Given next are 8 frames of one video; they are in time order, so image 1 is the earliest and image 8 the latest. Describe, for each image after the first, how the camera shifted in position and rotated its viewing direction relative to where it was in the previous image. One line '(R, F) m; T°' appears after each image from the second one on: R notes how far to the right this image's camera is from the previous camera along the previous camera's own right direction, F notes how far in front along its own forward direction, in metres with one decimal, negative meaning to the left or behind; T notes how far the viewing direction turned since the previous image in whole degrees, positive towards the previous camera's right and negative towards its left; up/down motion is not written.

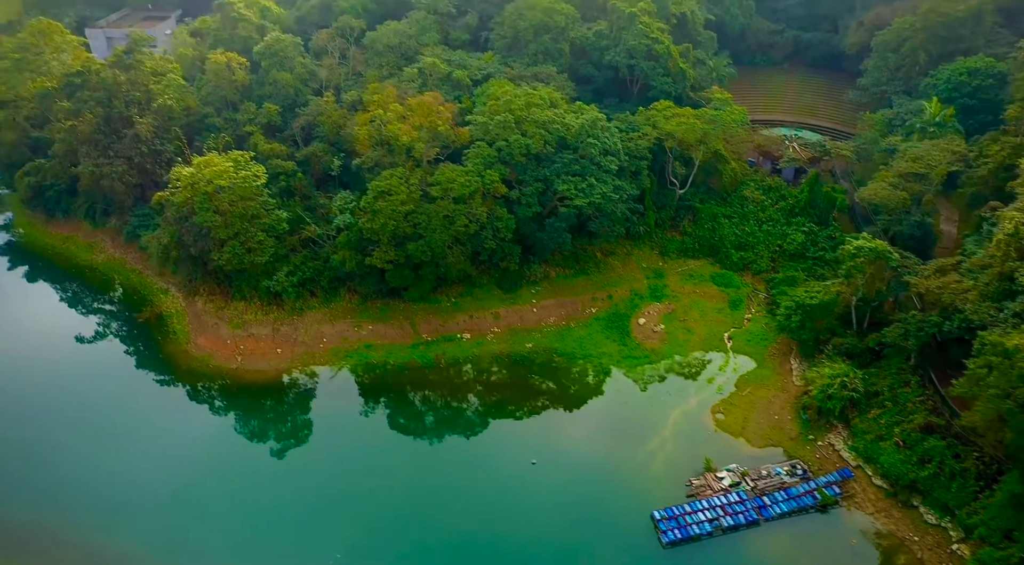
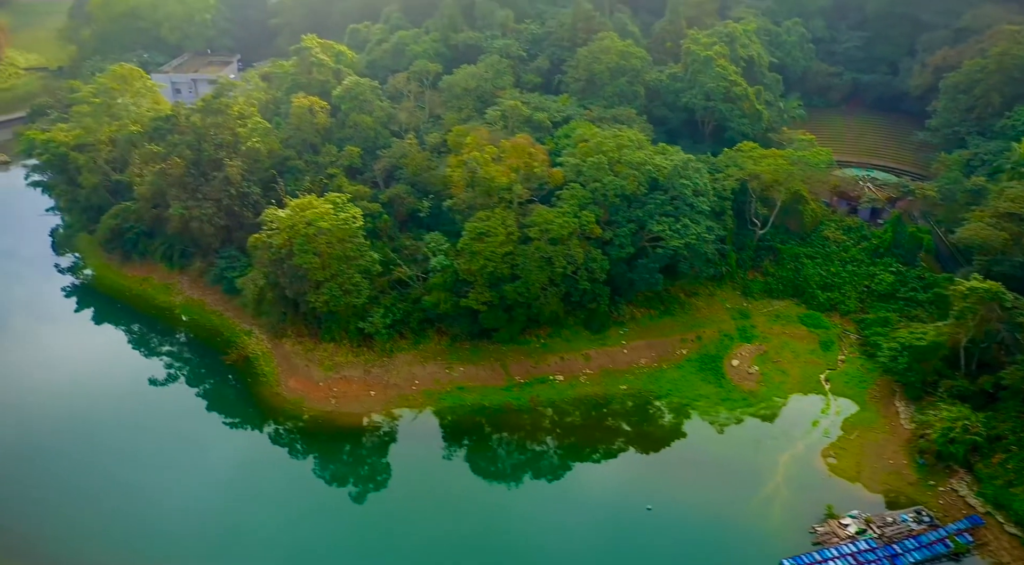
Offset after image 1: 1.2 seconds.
(-3.5, +0.1) m; 0°
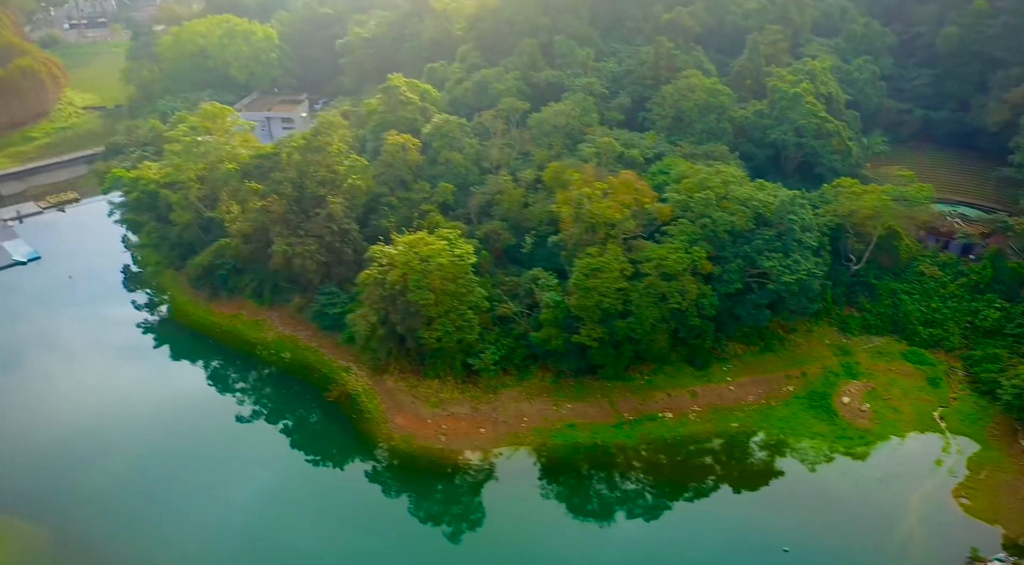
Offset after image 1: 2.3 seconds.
(-3.9, +0.1) m; 0°
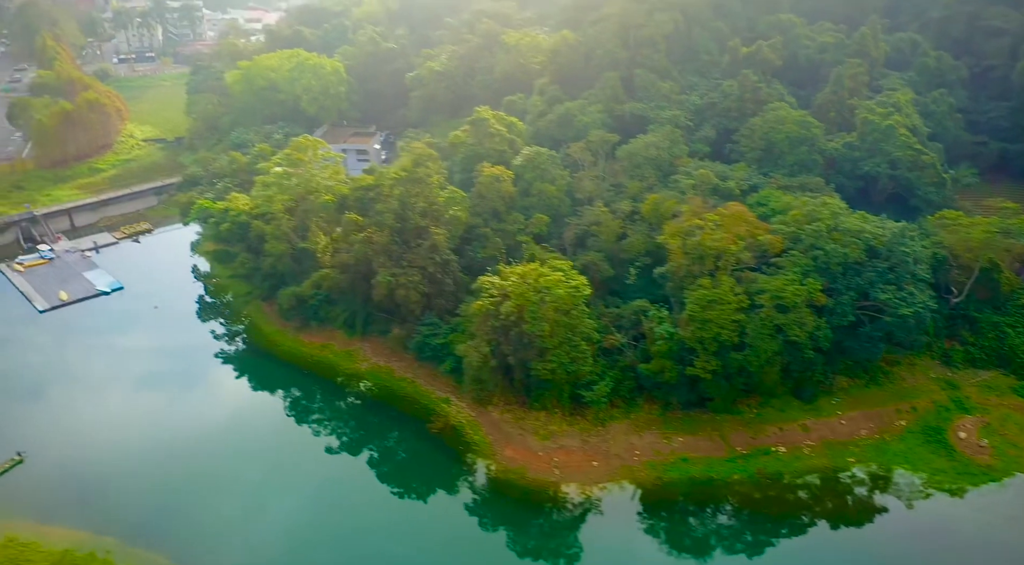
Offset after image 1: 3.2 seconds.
(-3.8, 0.0) m; -1°
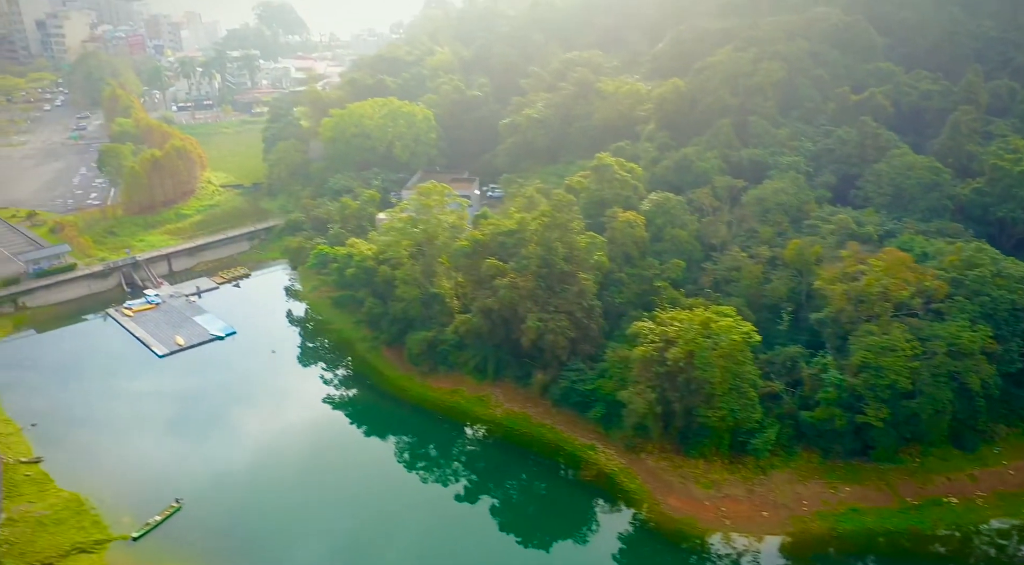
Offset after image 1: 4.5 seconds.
(-5.7, 0.0) m; -1°
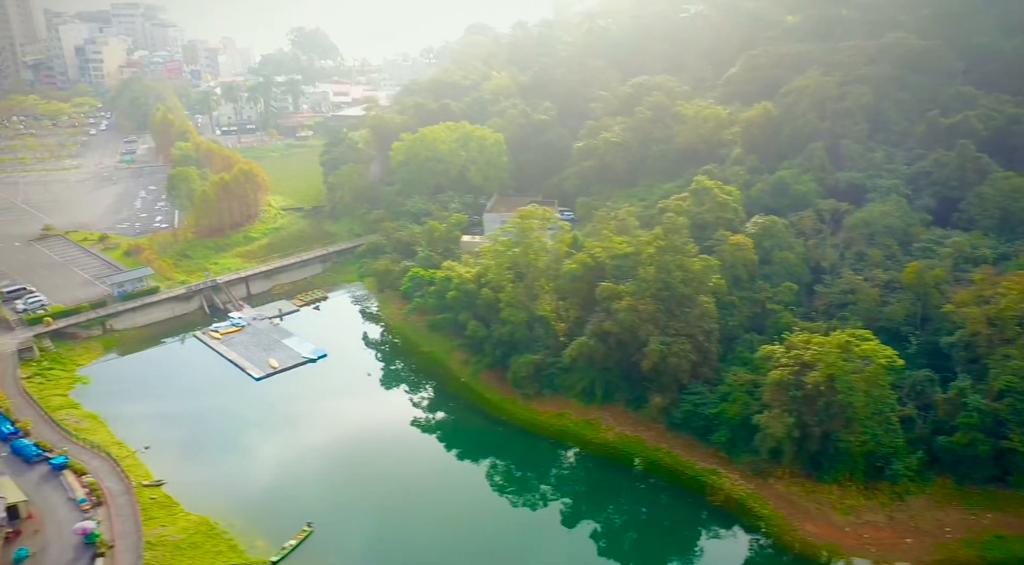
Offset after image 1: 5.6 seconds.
(-4.8, 0.0) m; 0°
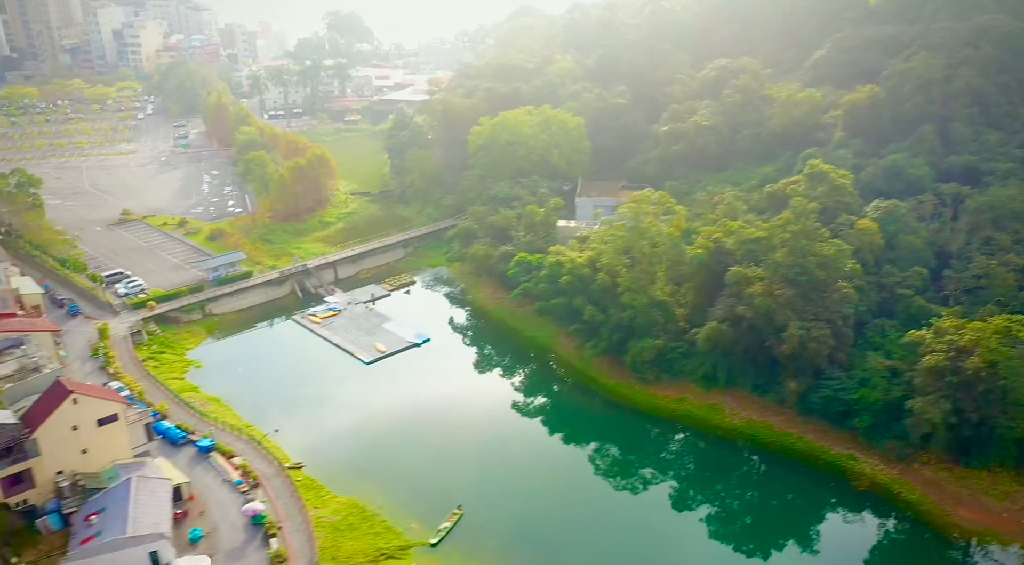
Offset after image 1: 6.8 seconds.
(-5.3, +0.1) m; -1°
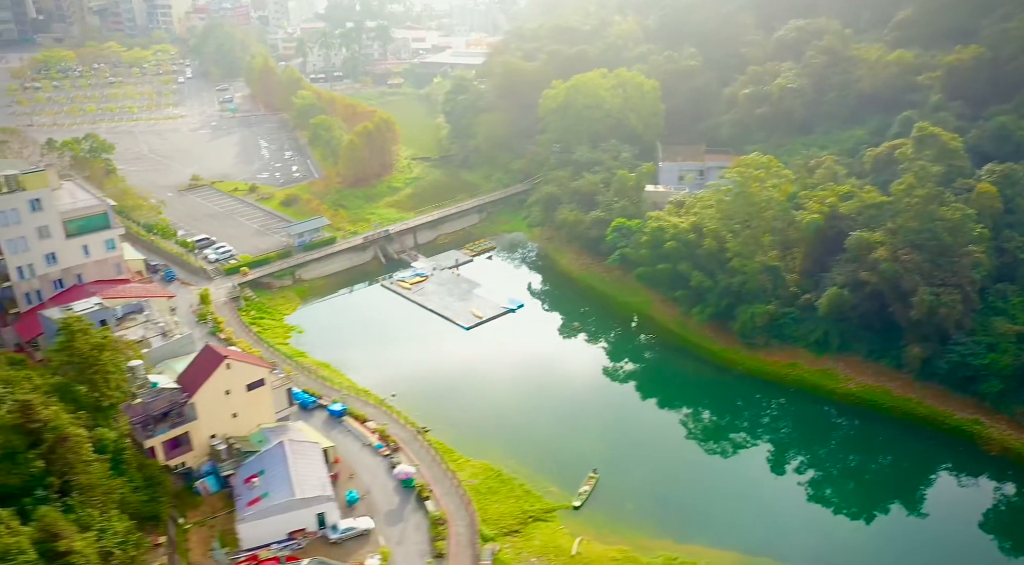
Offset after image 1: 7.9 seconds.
(-4.8, +0.1) m; -1°
